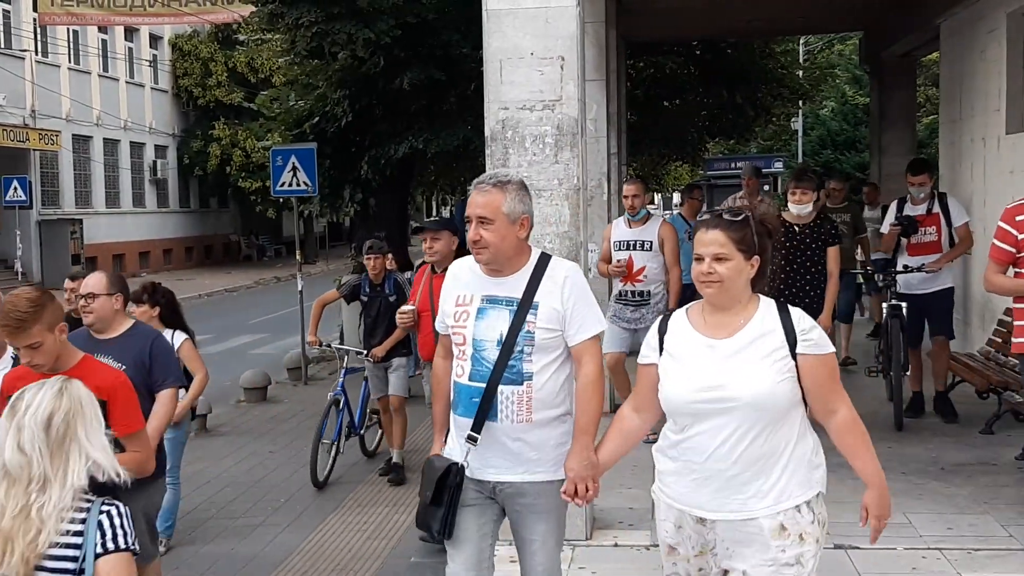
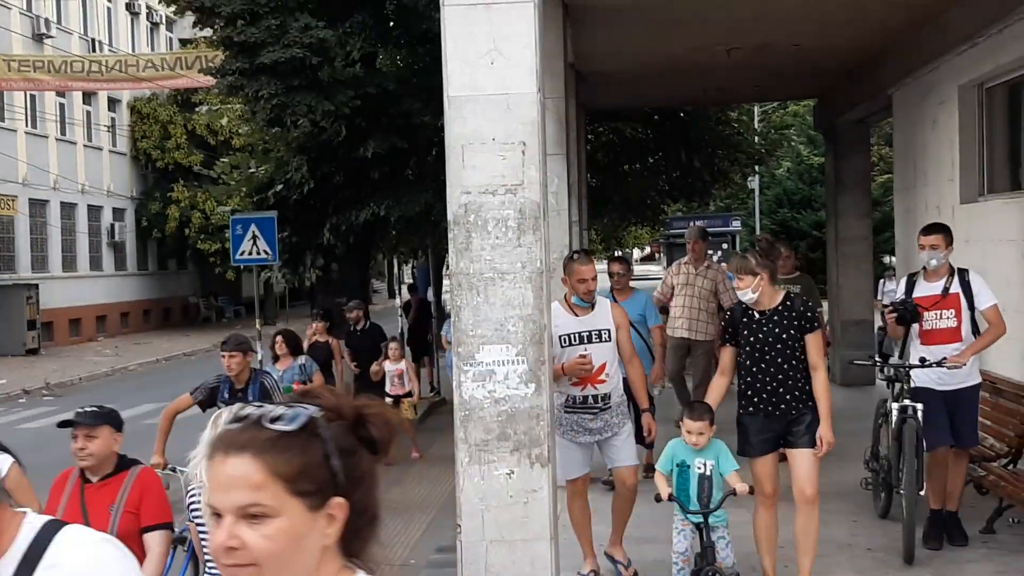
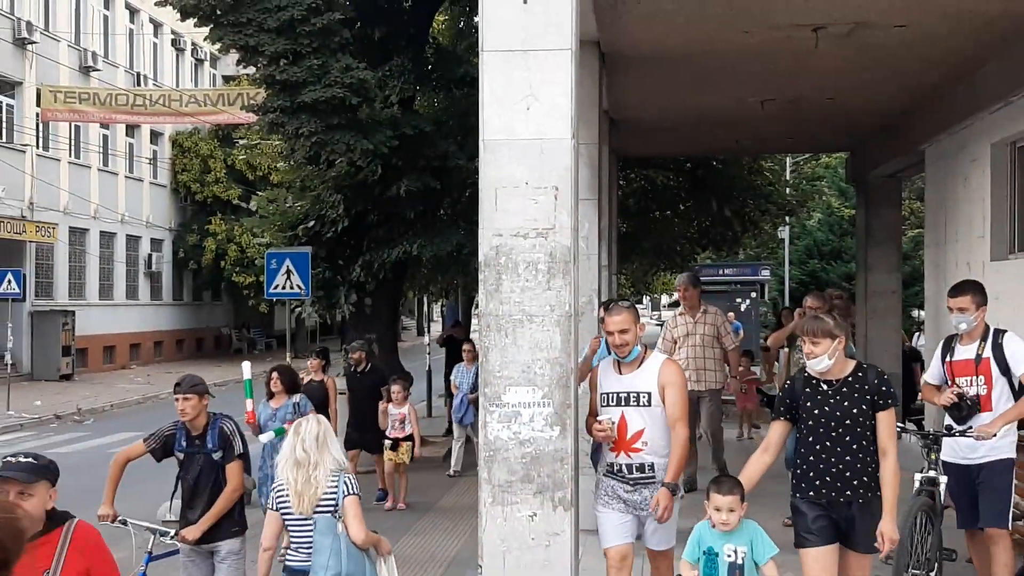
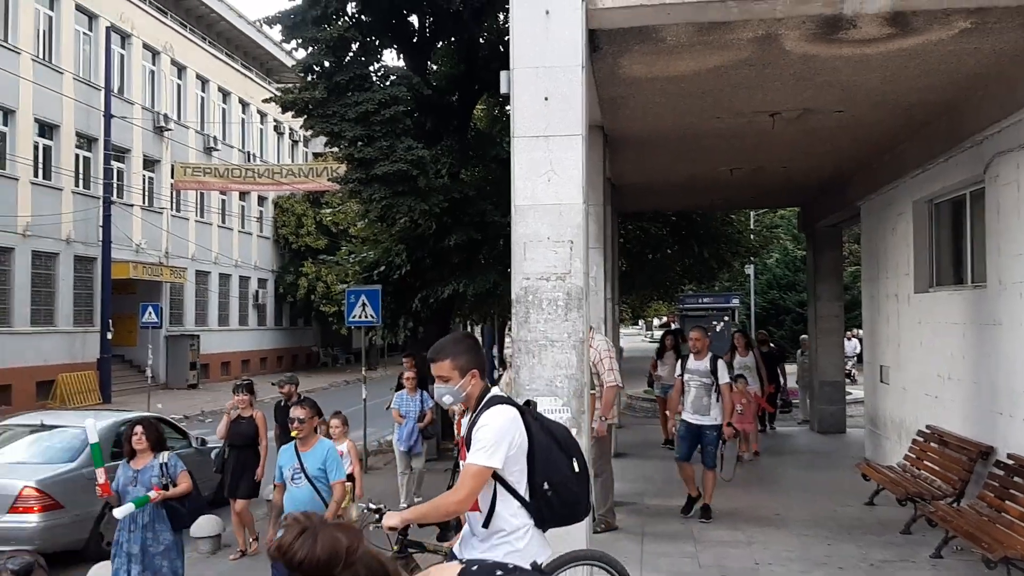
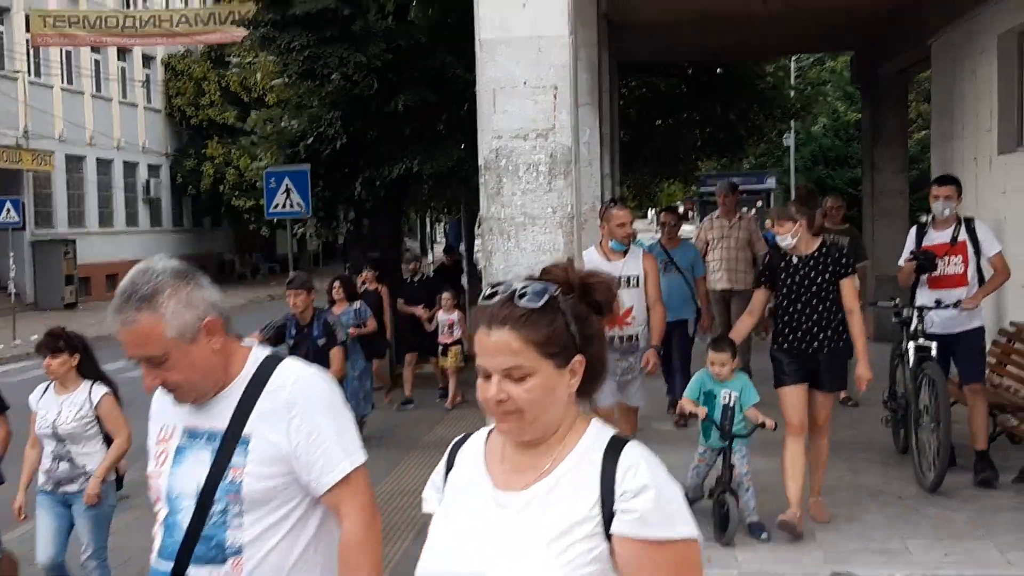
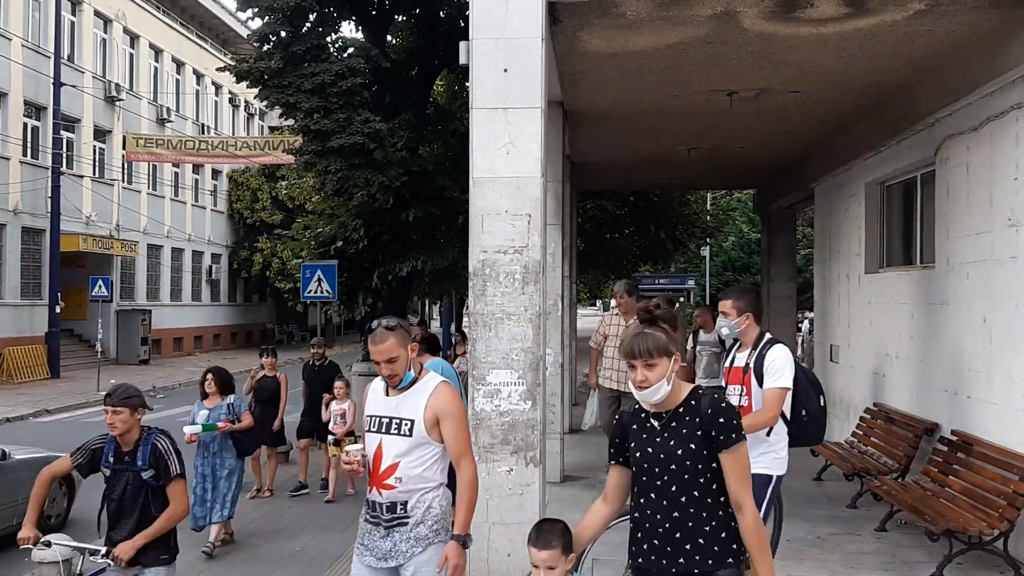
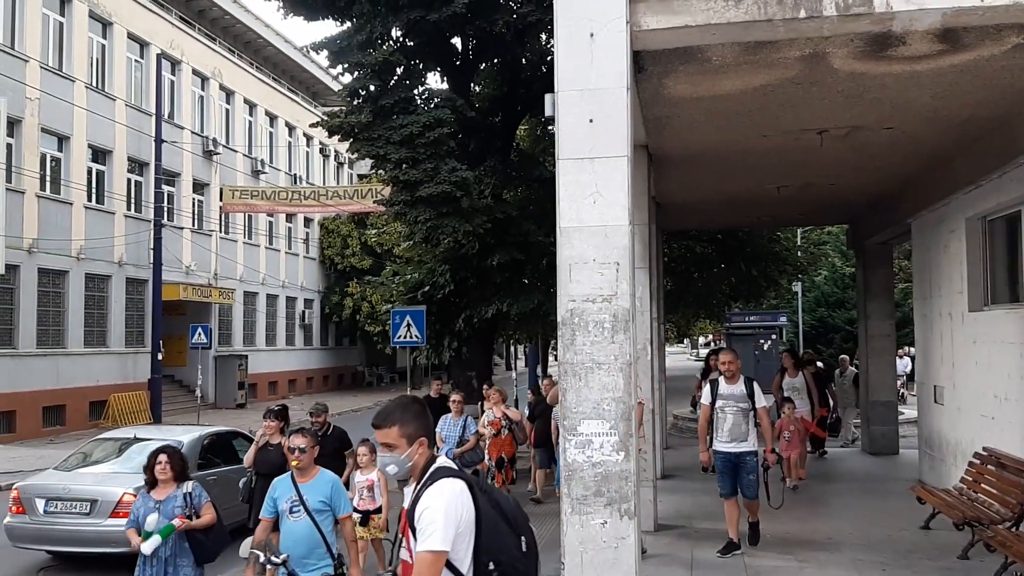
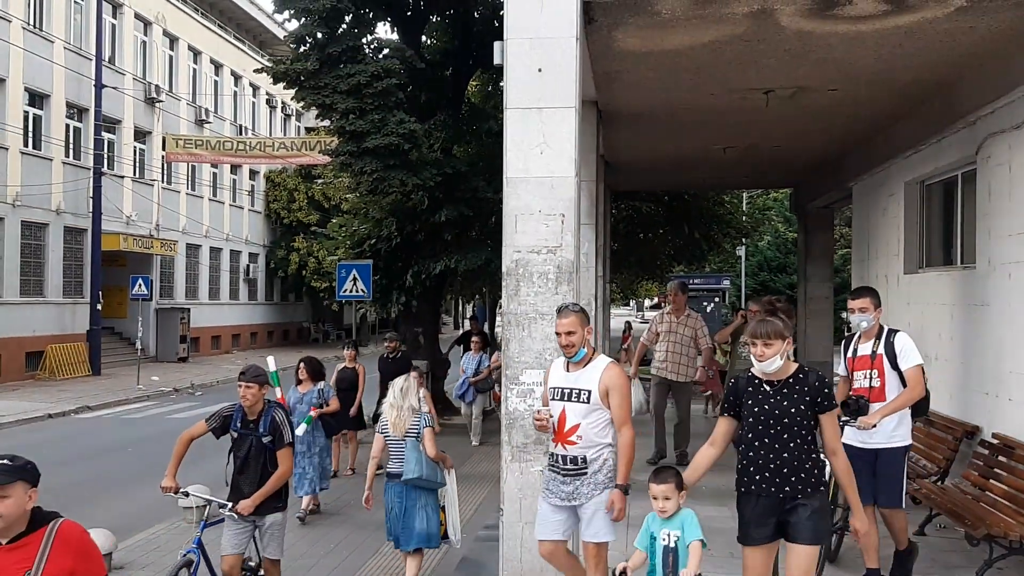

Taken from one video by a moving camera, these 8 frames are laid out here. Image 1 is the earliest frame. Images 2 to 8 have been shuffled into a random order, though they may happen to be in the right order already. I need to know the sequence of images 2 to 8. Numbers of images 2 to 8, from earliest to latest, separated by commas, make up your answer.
5, 2, 3, 8, 6, 4, 7
